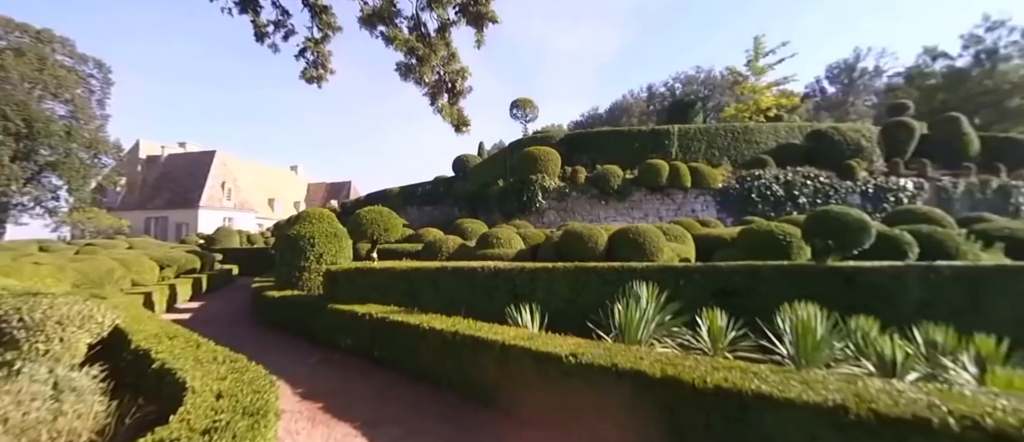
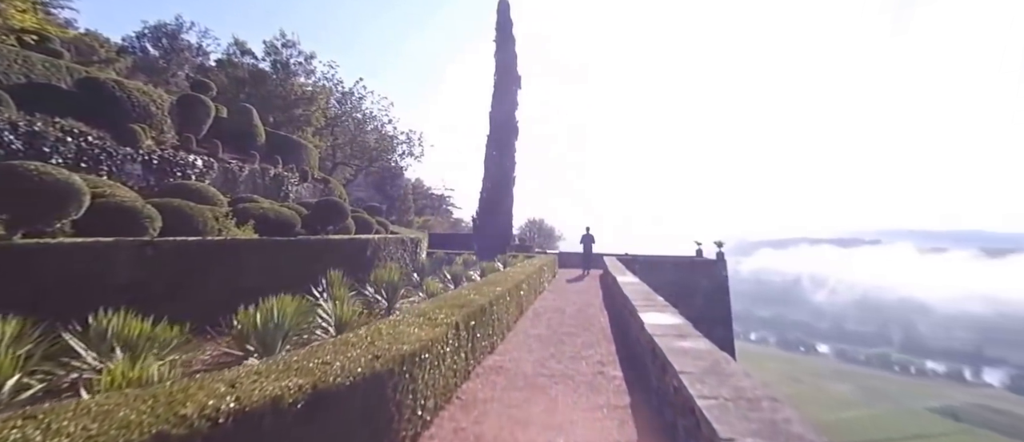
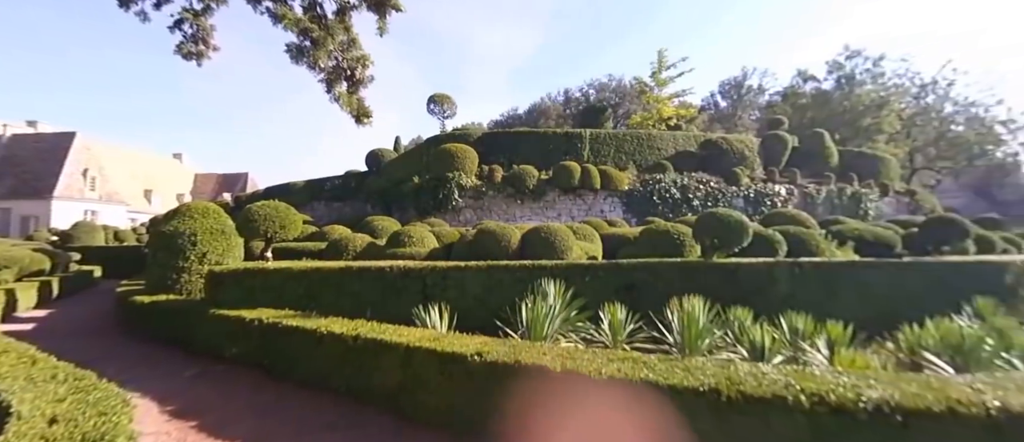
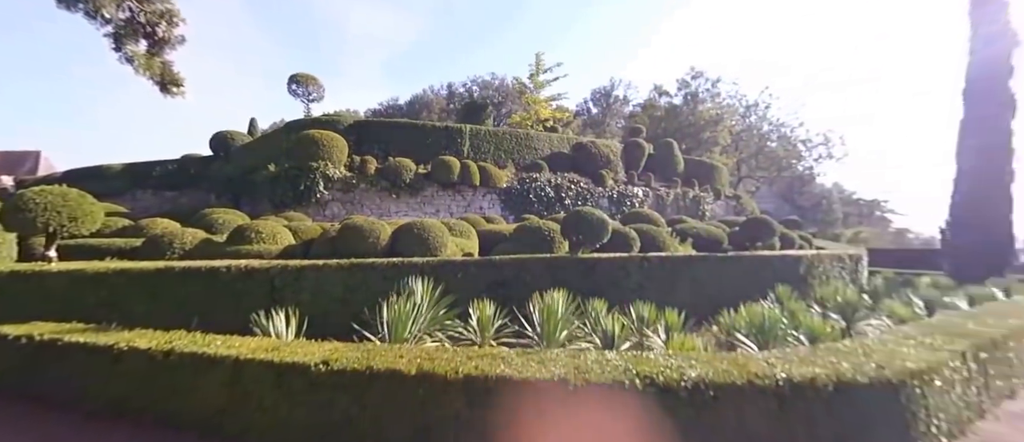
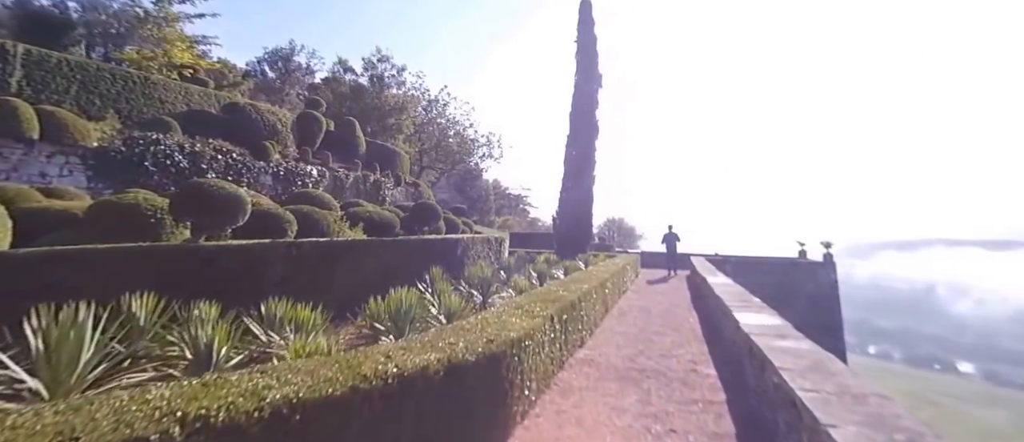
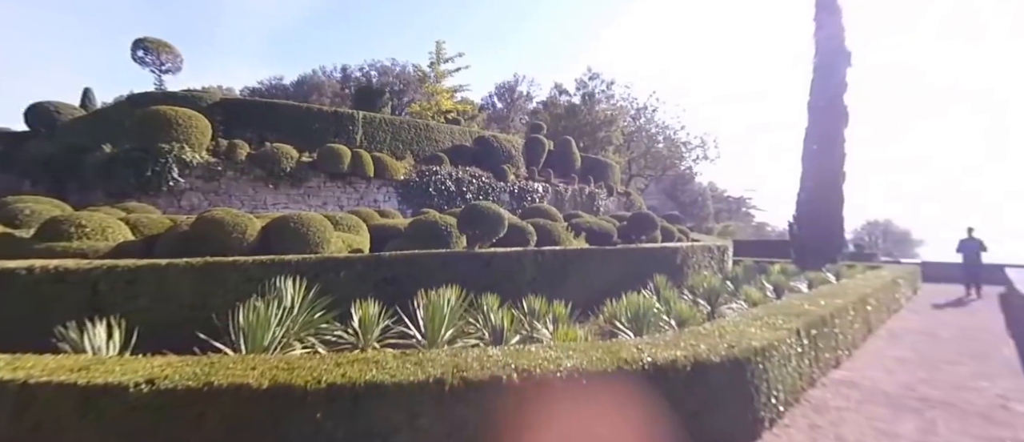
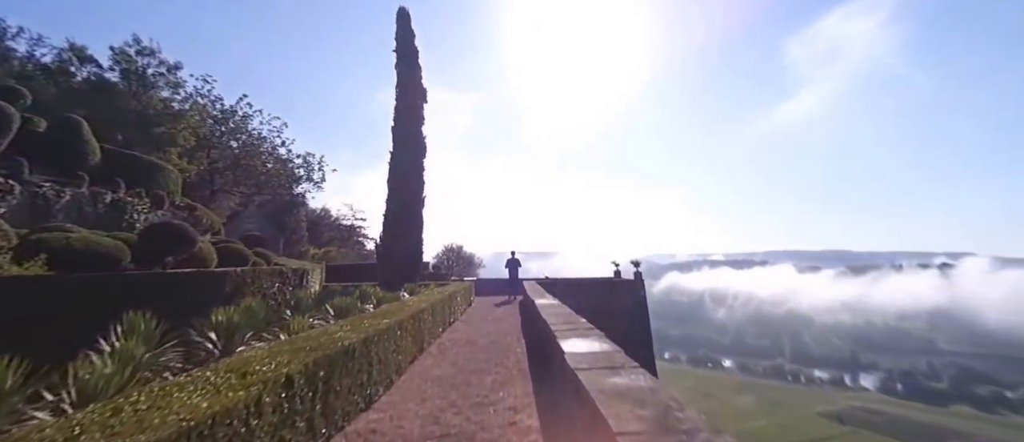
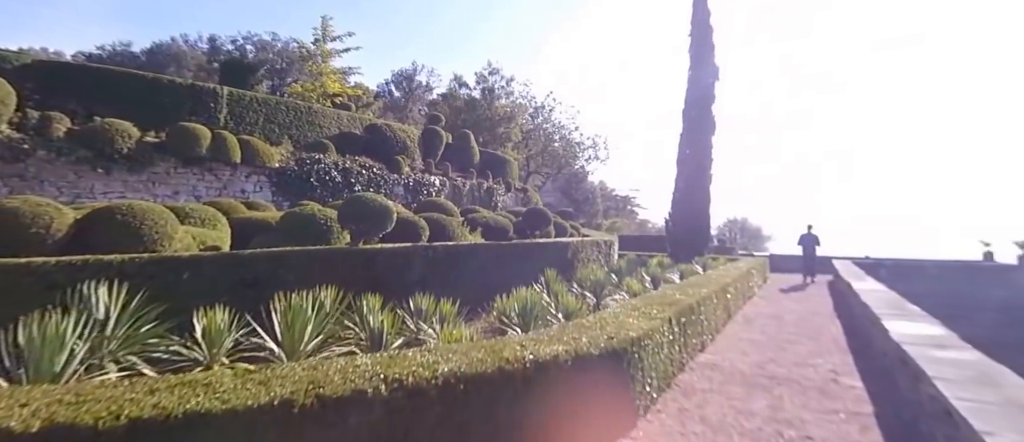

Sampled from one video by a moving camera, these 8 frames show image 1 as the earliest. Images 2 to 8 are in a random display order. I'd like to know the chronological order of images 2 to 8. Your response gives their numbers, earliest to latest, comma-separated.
3, 4, 6, 8, 5, 2, 7
